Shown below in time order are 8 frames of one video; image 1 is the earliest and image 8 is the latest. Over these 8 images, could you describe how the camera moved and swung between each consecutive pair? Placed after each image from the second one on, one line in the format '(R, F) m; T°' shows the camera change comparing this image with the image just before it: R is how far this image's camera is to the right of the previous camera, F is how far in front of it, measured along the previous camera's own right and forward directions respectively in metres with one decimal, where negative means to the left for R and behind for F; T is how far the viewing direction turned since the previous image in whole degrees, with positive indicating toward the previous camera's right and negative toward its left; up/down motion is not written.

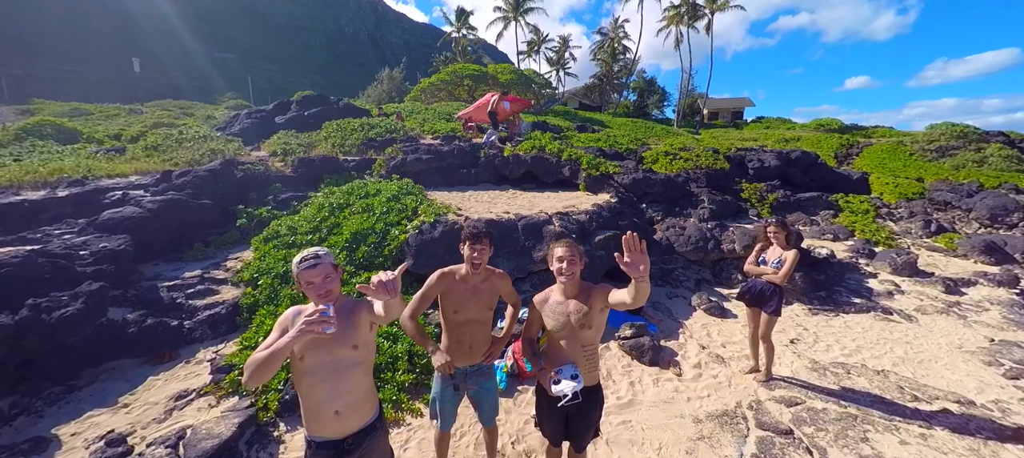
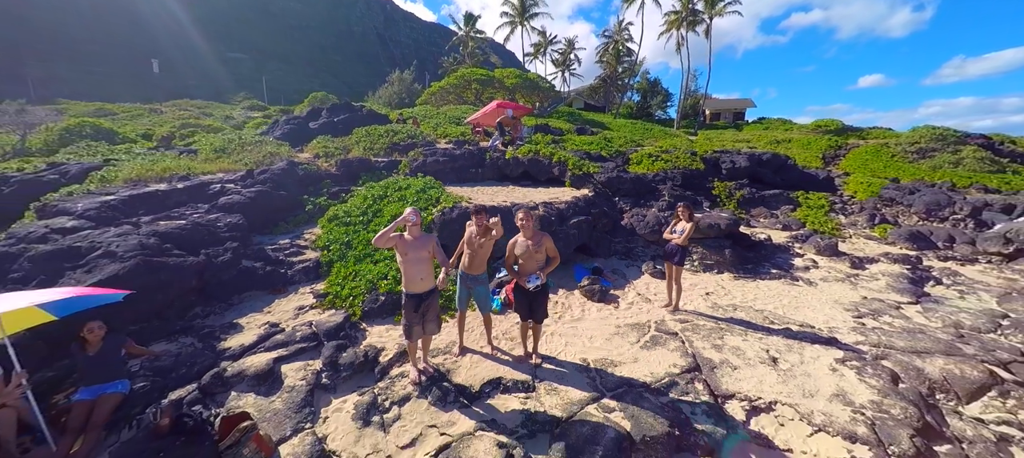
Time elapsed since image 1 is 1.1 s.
(+0.1, -1.1) m; -1°
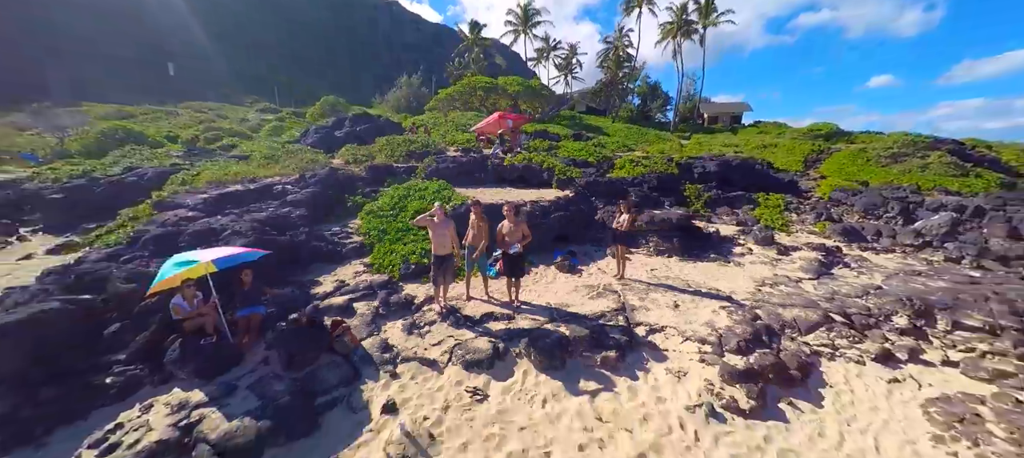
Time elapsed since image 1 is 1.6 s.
(+0.2, -1.3) m; -1°
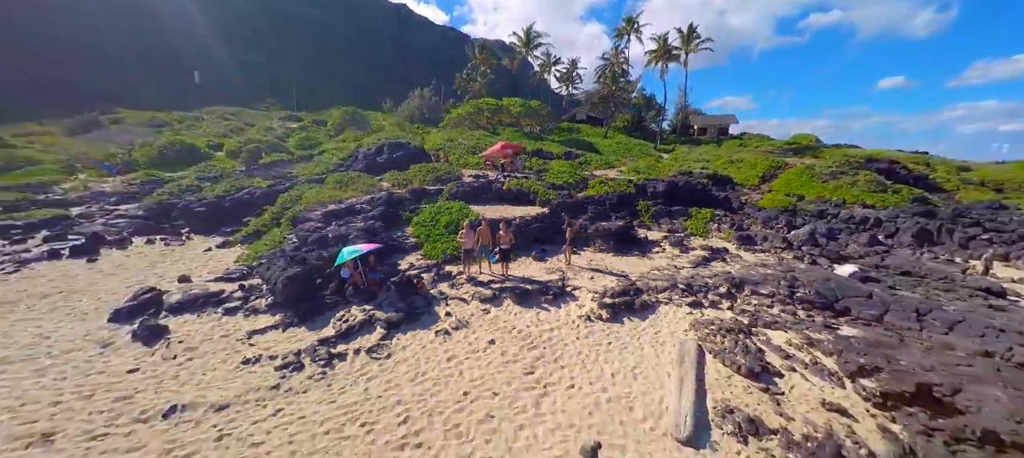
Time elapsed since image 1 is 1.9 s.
(+0.3, -3.3) m; -1°
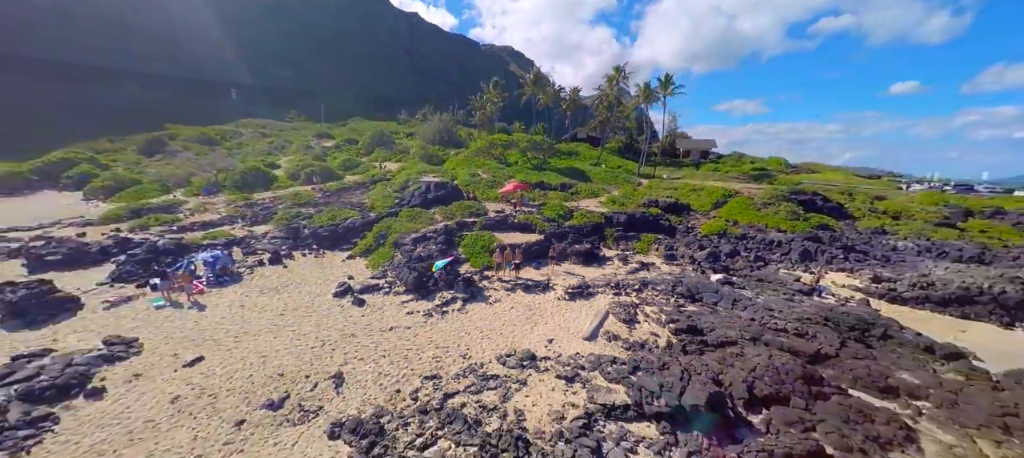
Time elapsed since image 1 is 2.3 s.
(-0.1, -6.1) m; -1°
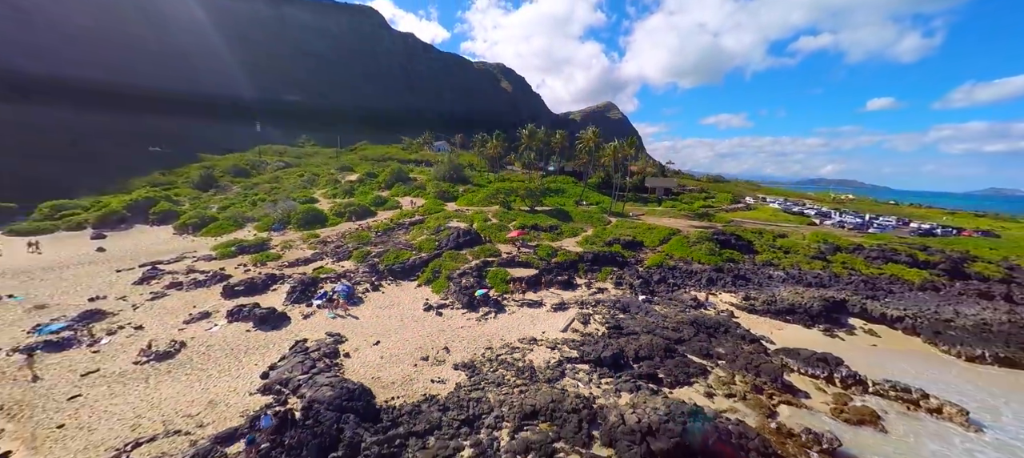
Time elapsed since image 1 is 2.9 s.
(-1.1, -9.6) m; +1°
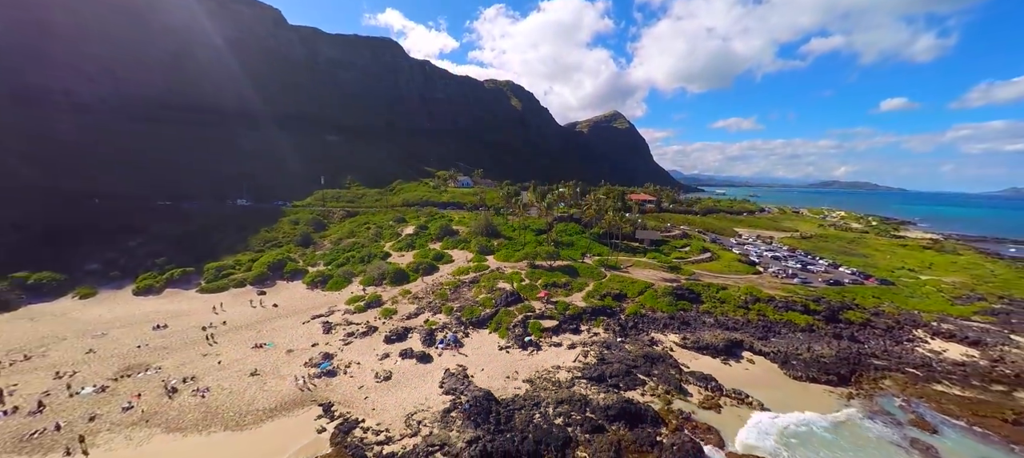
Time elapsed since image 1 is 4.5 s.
(-2.6, -18.6) m; -1°
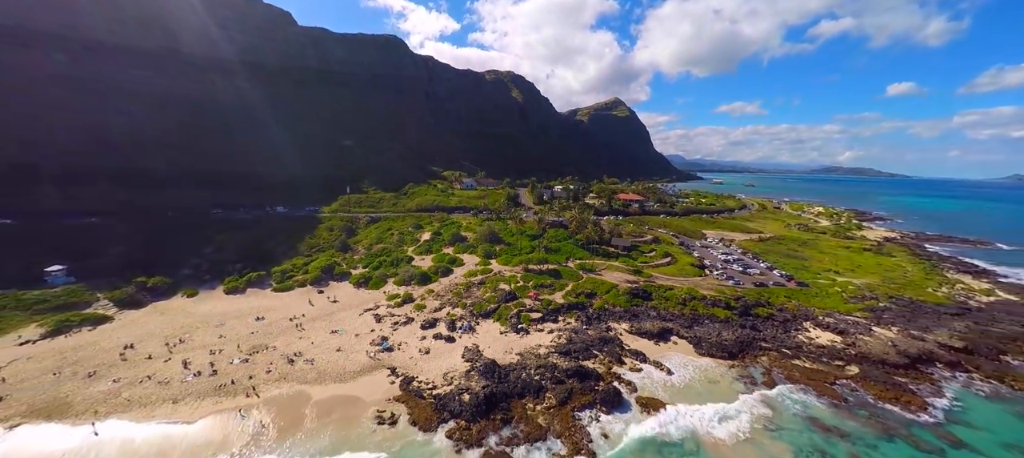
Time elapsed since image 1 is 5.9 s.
(+0.7, -17.4) m; 0°
